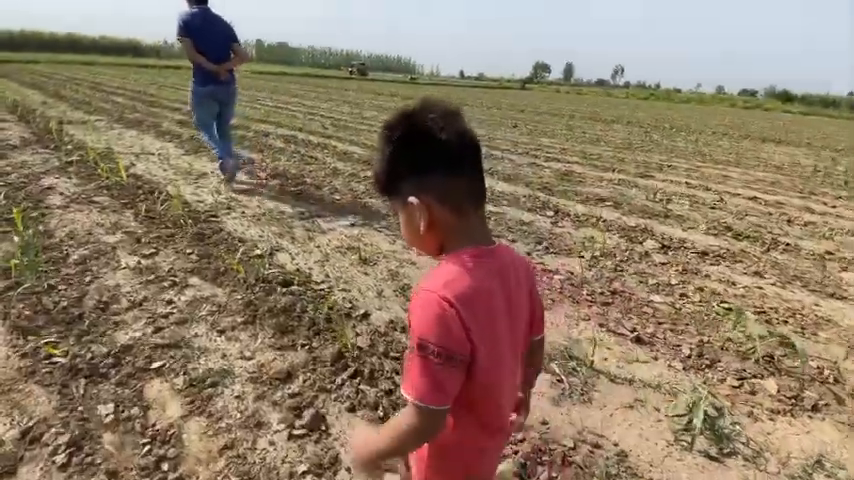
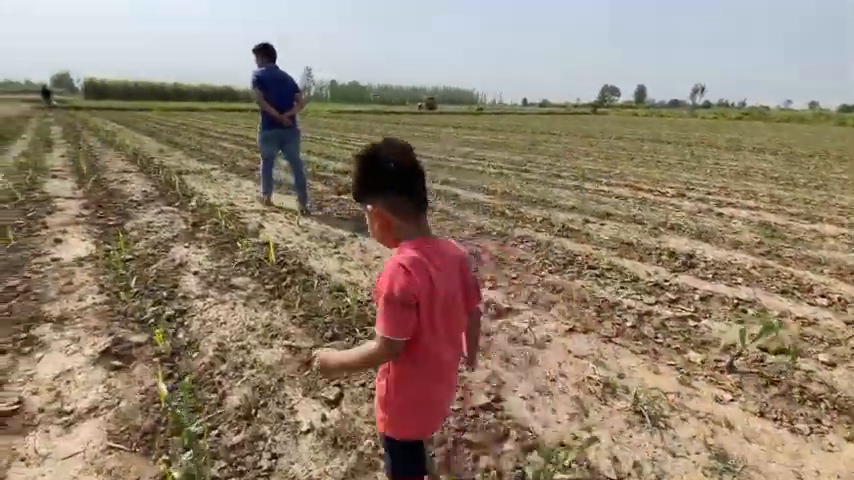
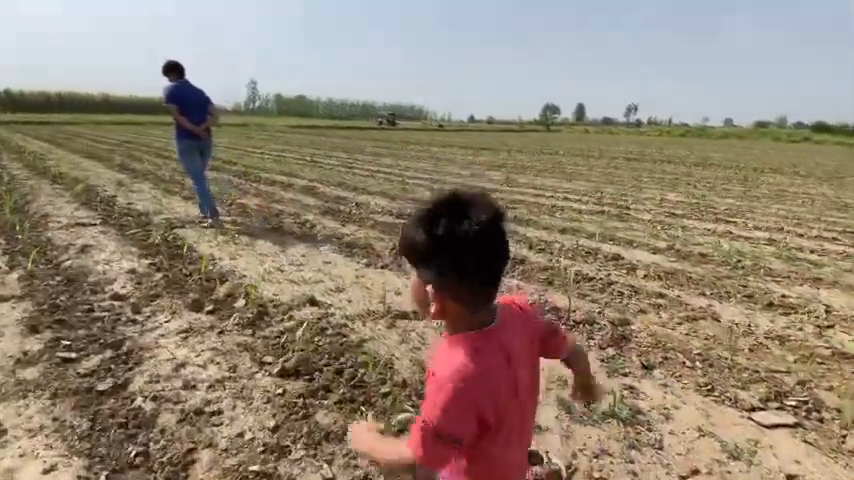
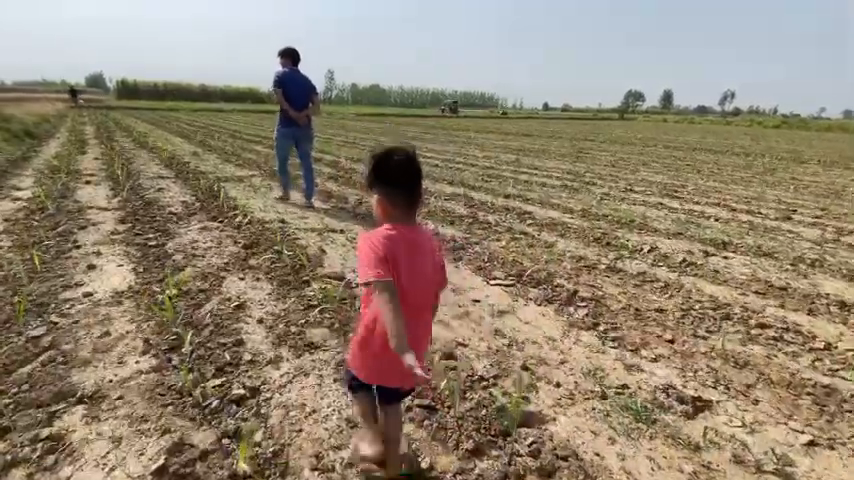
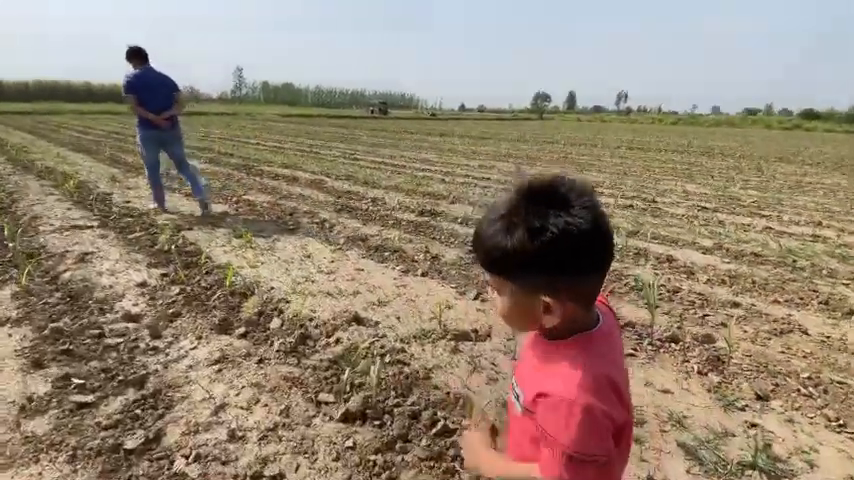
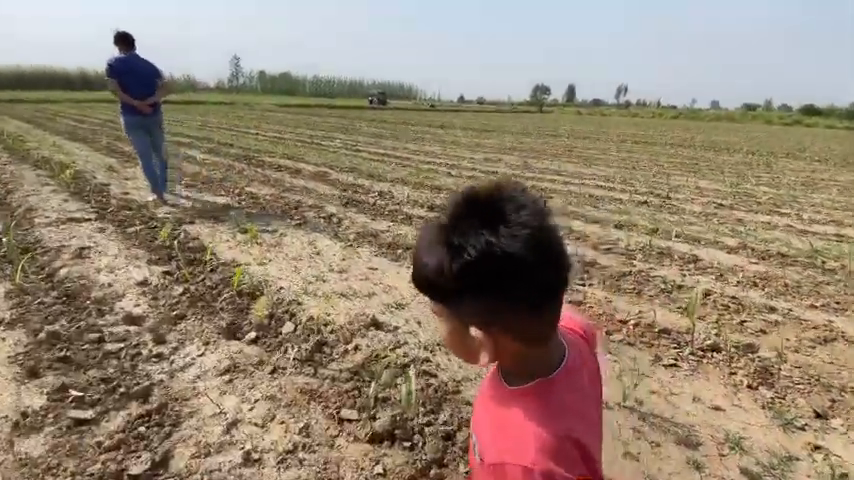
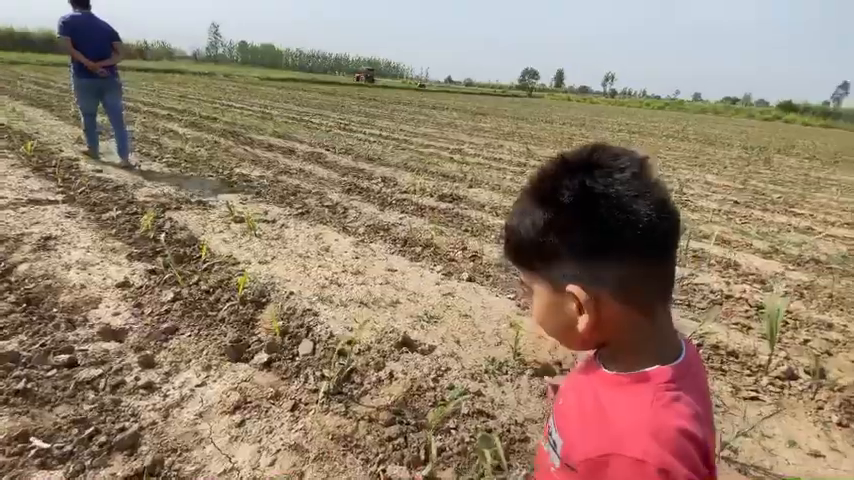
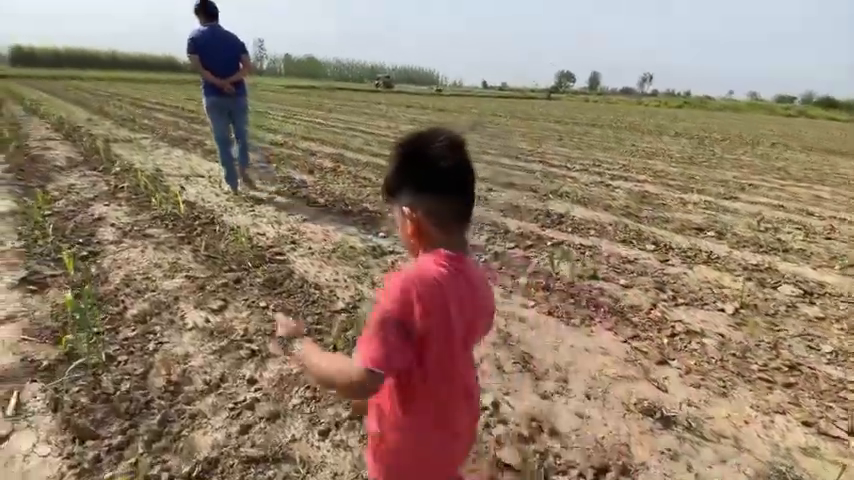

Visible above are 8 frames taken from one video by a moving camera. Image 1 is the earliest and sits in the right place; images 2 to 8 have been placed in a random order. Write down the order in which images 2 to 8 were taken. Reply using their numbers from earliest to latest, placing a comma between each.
8, 2, 4, 3, 5, 6, 7
